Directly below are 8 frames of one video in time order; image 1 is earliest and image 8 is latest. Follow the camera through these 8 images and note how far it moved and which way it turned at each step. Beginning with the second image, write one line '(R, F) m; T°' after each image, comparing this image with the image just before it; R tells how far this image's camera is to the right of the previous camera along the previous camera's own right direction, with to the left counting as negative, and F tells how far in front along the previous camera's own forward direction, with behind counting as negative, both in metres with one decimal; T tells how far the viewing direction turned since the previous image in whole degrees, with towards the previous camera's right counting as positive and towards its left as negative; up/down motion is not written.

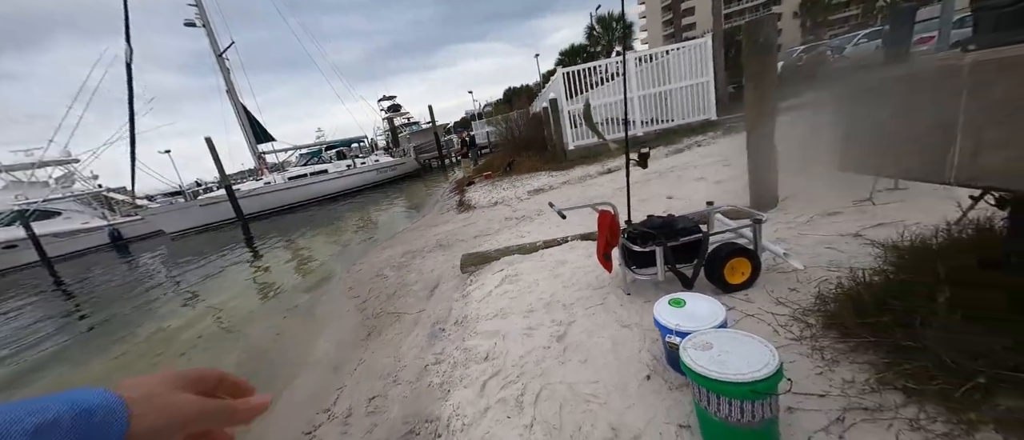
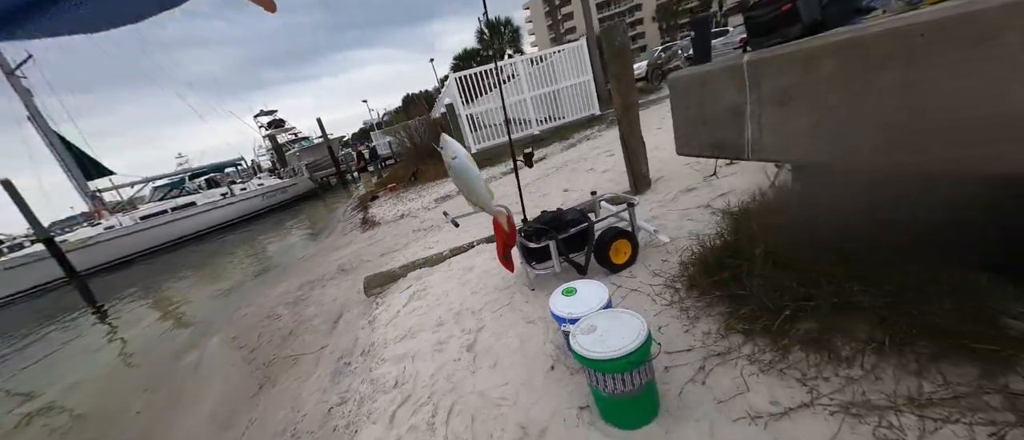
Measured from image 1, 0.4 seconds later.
(+0.2, 0.0) m; +13°
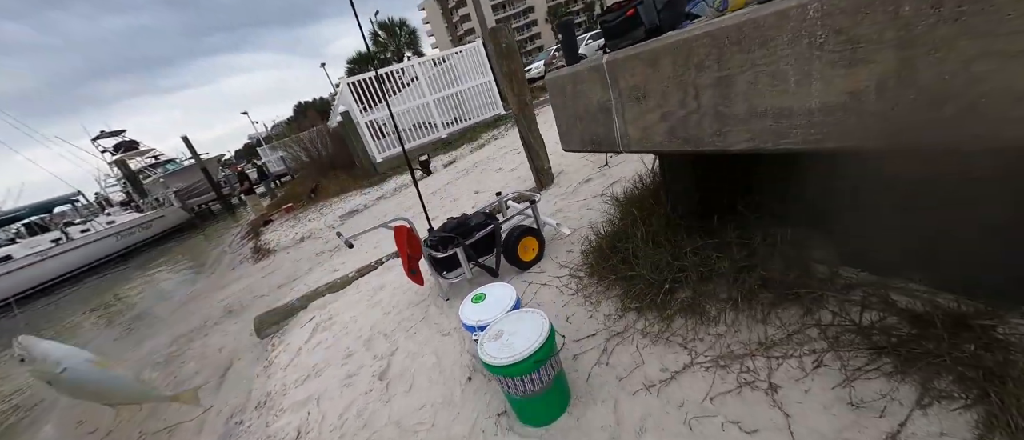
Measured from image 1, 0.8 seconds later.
(+0.1, 0.0) m; +13°
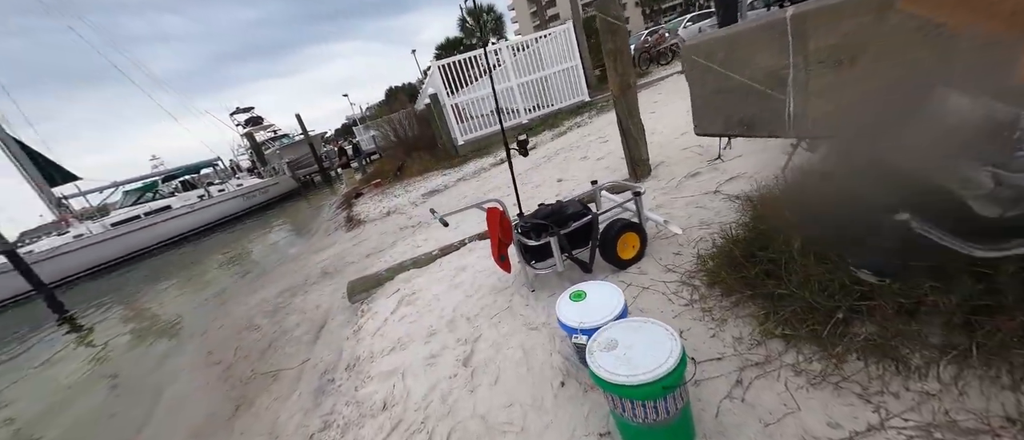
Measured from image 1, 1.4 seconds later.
(-0.2, +0.2) m; -11°
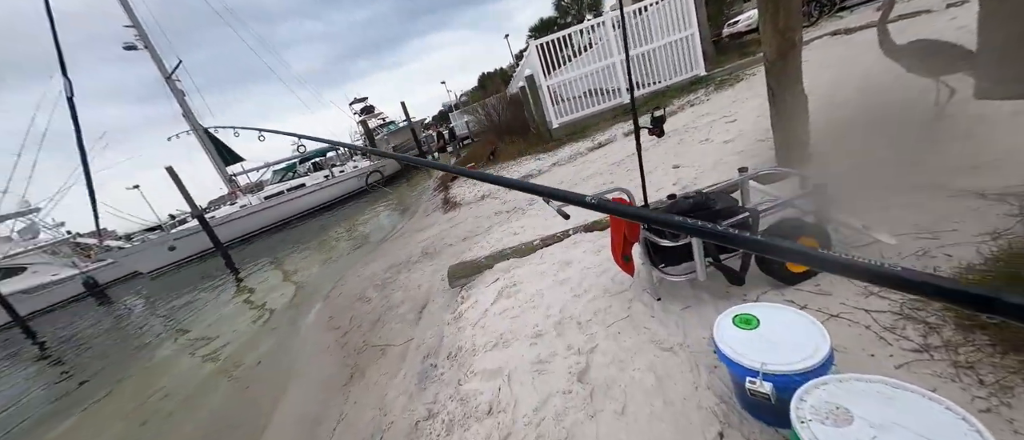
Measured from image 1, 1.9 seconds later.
(-0.3, +0.3) m; -14°
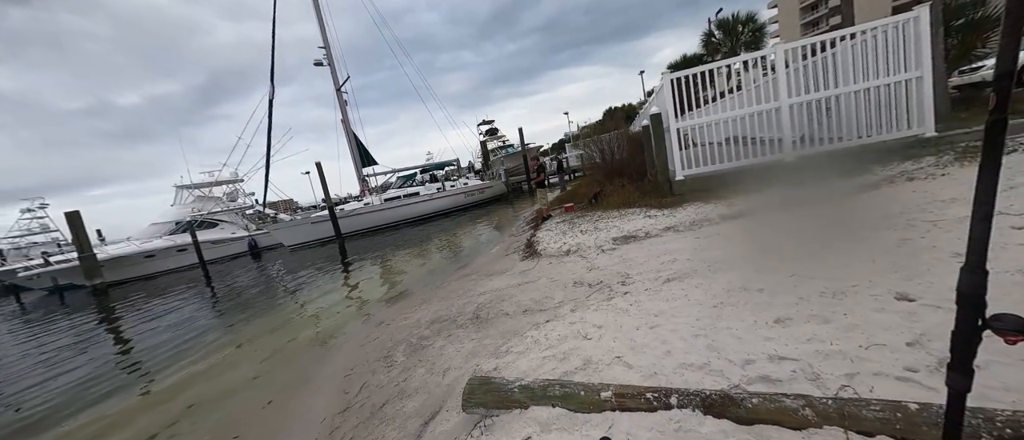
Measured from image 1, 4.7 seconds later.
(+0.2, +1.4) m; -17°
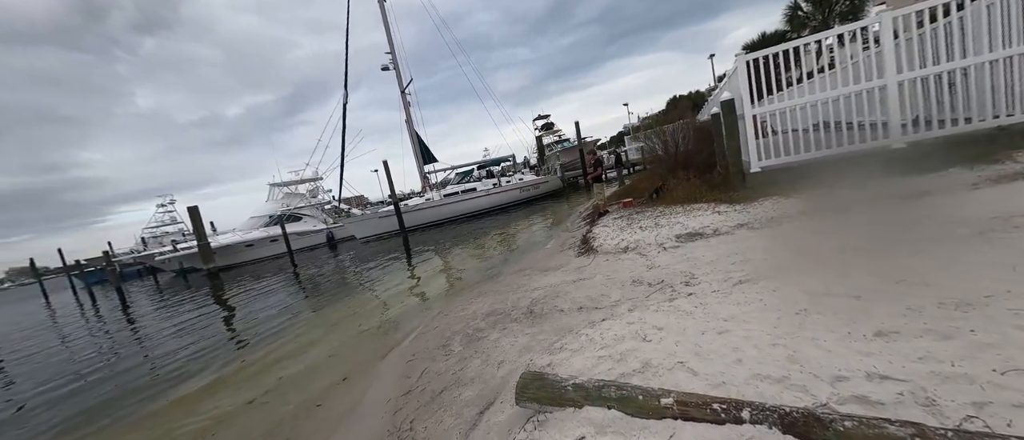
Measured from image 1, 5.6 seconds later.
(0.0, 0.0) m; -9°
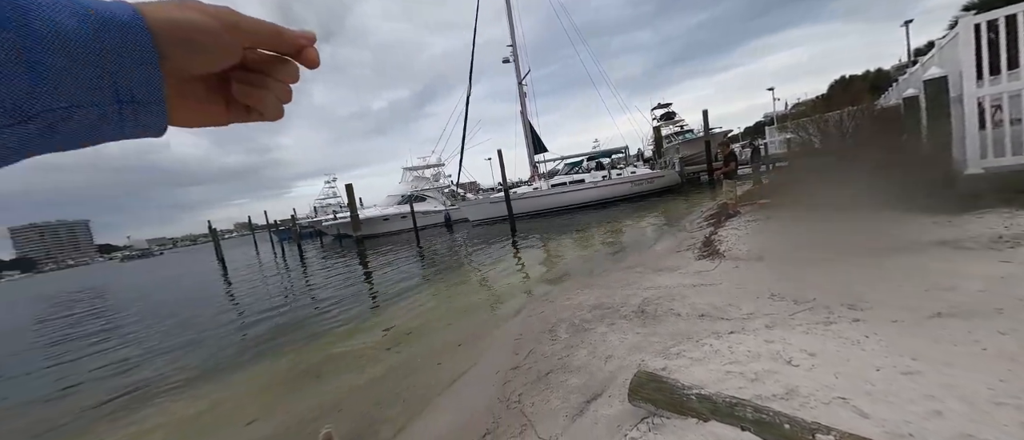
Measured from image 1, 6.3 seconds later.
(-0.1, 0.0) m; -17°
